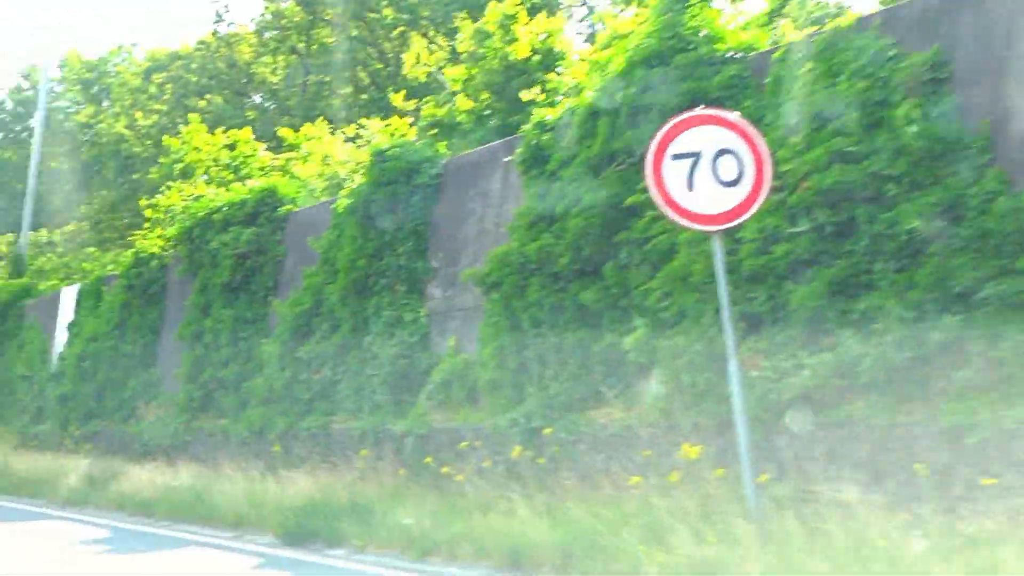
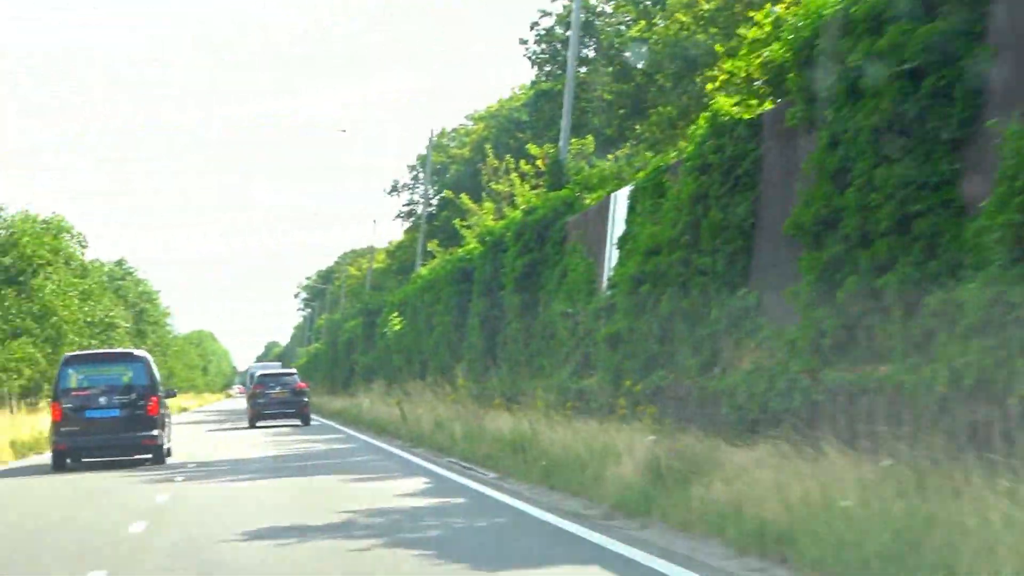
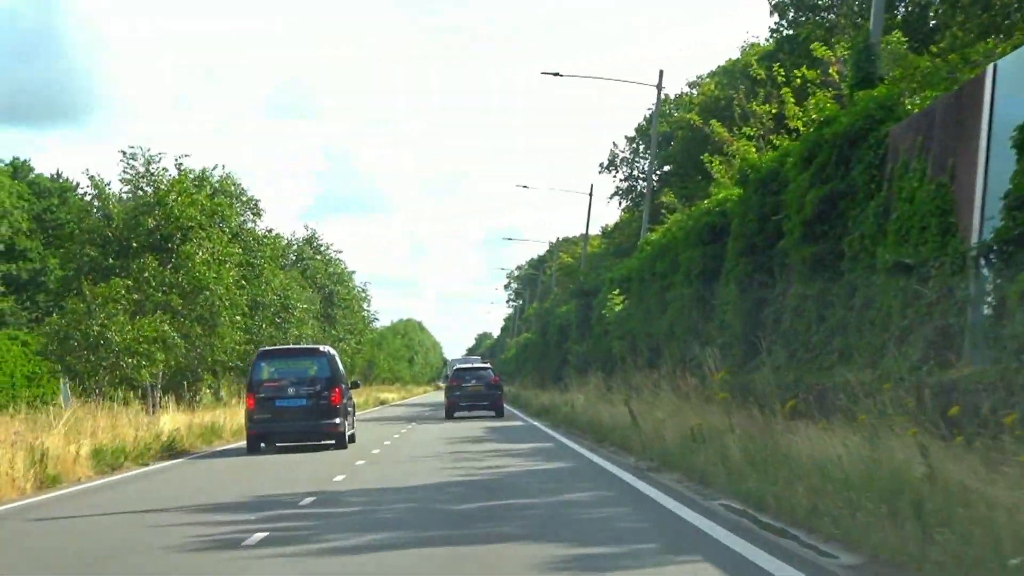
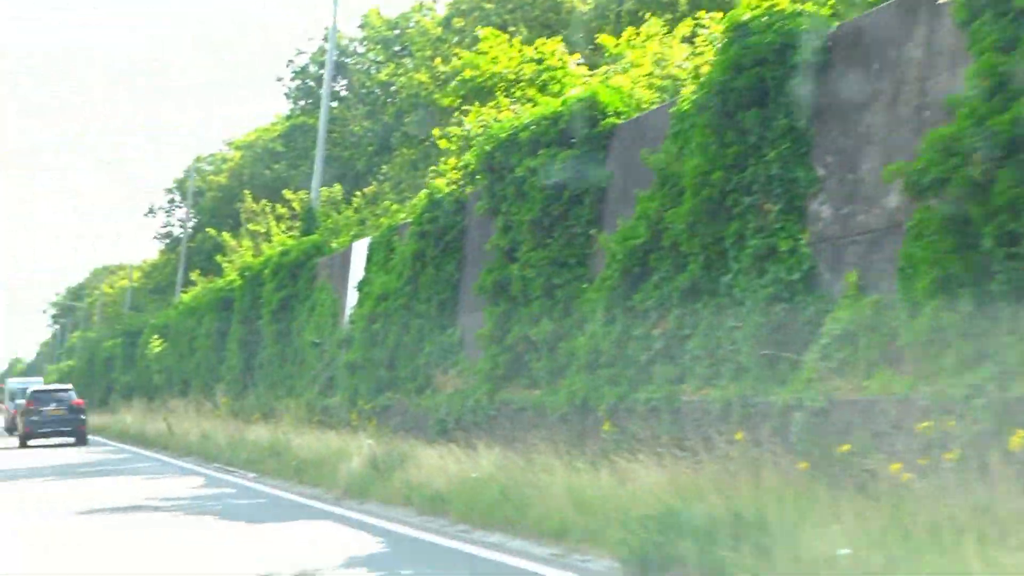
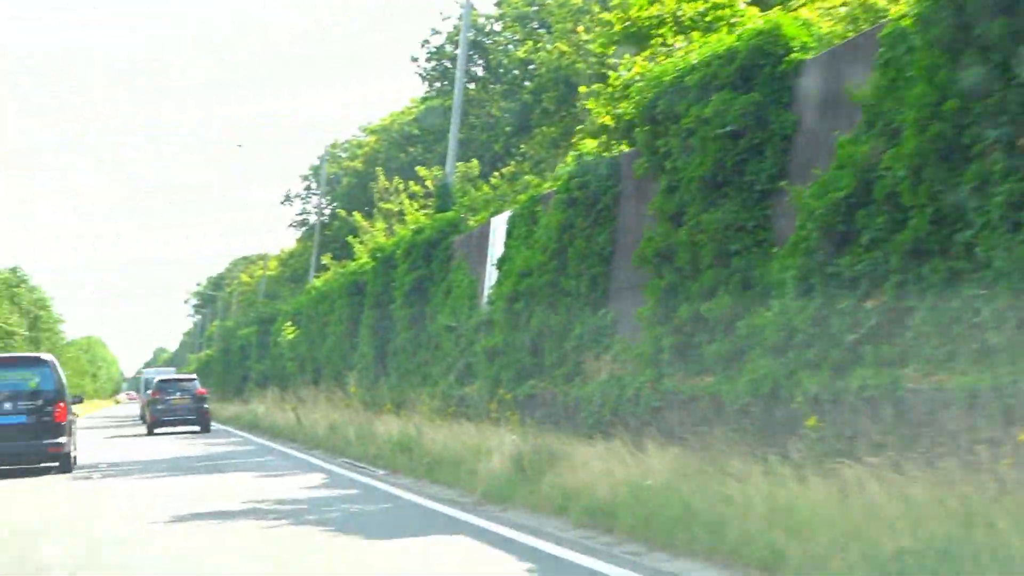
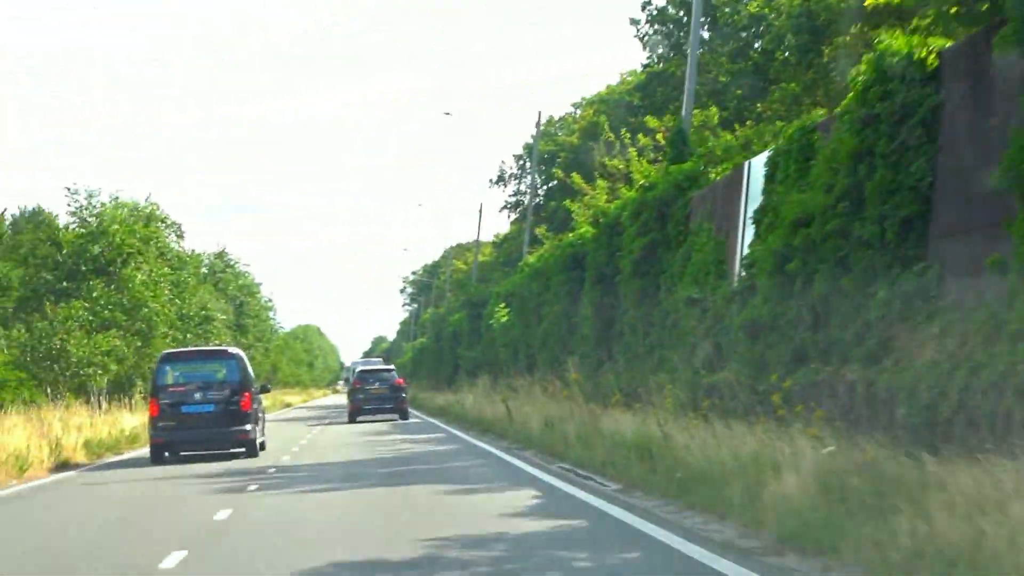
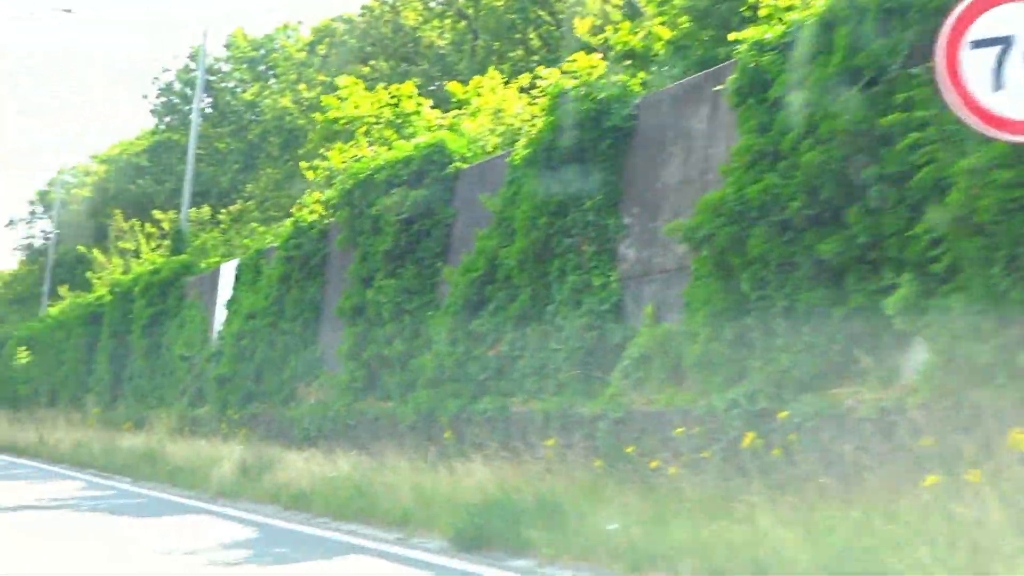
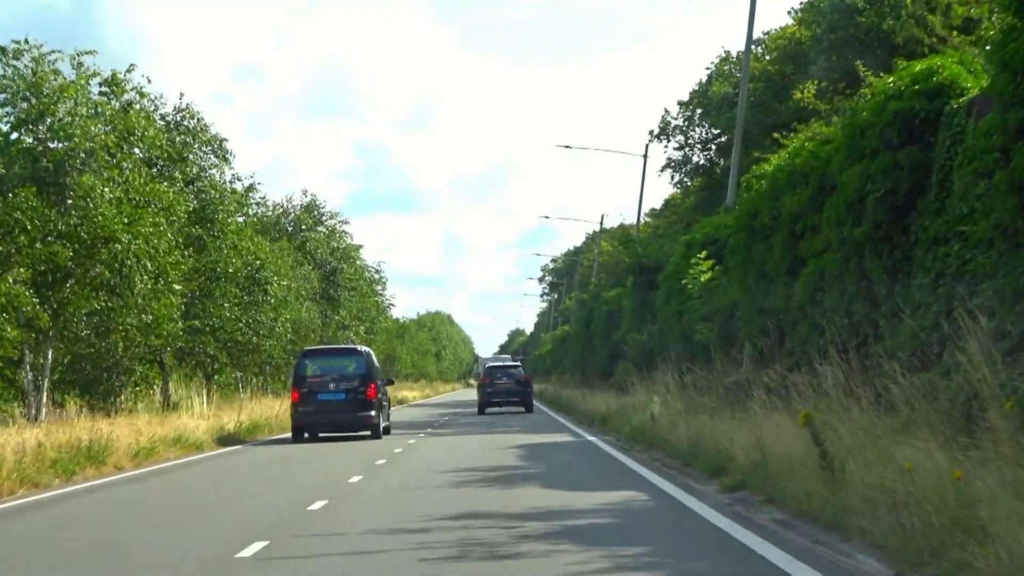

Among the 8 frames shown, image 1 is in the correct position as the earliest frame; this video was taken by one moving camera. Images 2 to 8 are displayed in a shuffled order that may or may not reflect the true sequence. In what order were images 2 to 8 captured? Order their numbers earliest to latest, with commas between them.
7, 4, 5, 2, 6, 3, 8
